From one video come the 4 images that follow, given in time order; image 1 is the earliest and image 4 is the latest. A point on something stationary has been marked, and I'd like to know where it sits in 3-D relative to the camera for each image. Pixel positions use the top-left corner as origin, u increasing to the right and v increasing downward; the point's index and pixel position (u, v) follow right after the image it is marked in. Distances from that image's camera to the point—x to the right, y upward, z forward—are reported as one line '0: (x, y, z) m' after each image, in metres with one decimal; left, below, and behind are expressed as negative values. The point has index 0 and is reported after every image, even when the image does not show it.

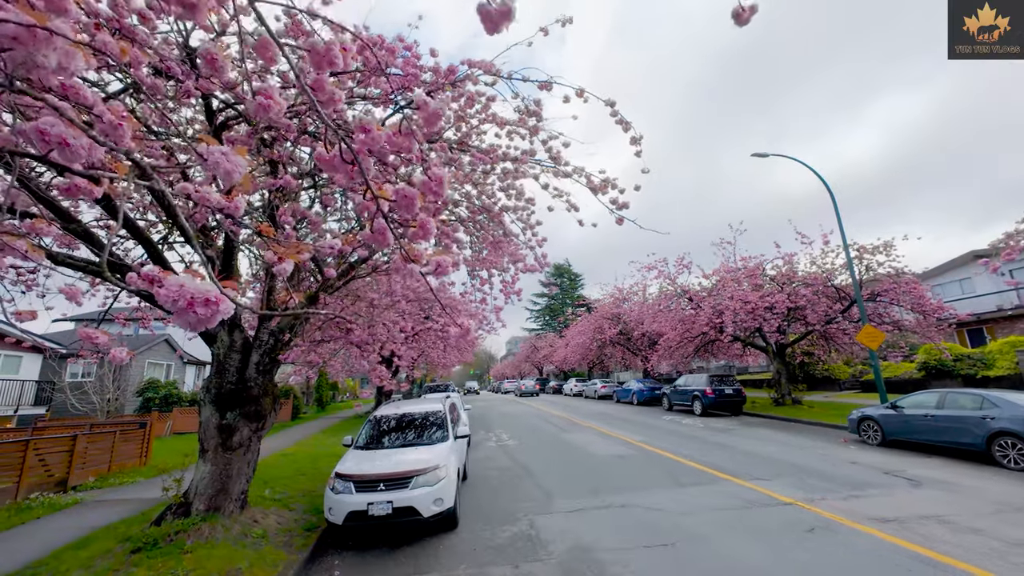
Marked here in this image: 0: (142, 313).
0: (-11.0, -0.8, +12.5) m
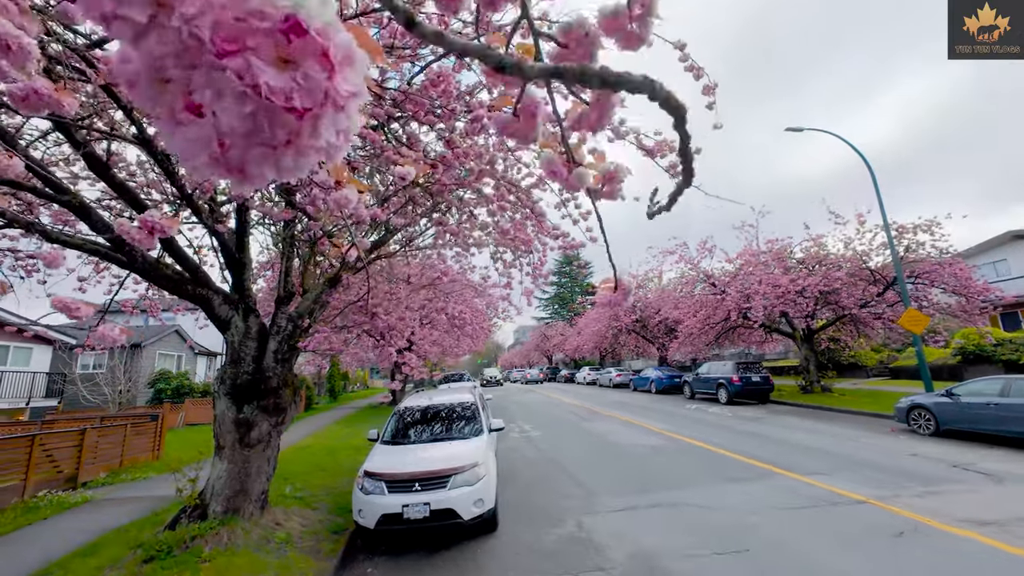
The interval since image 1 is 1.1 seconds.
0: (-10.3, -0.4, +12.0) m
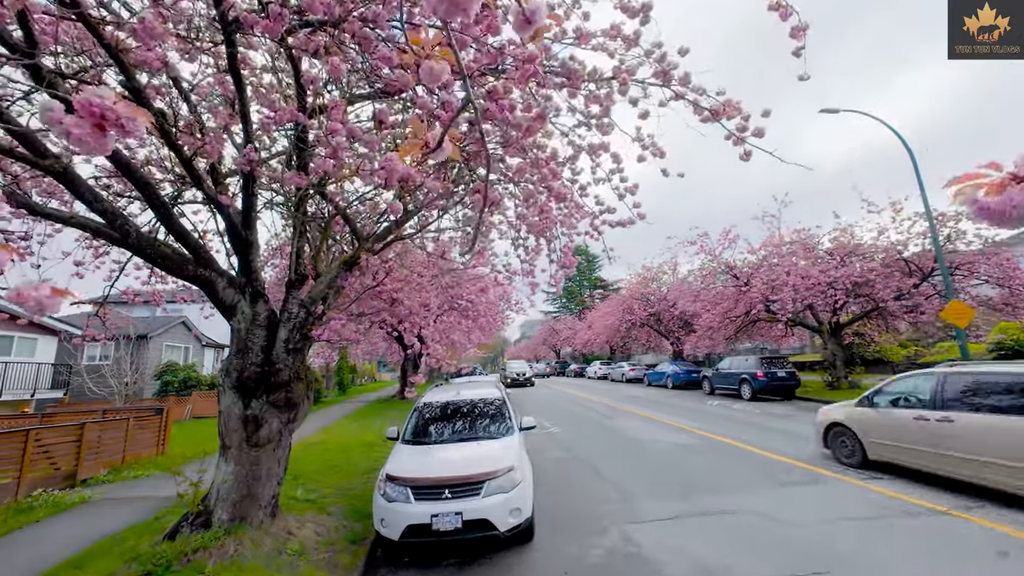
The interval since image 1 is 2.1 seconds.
0: (-9.8, -0.1, +11.5) m
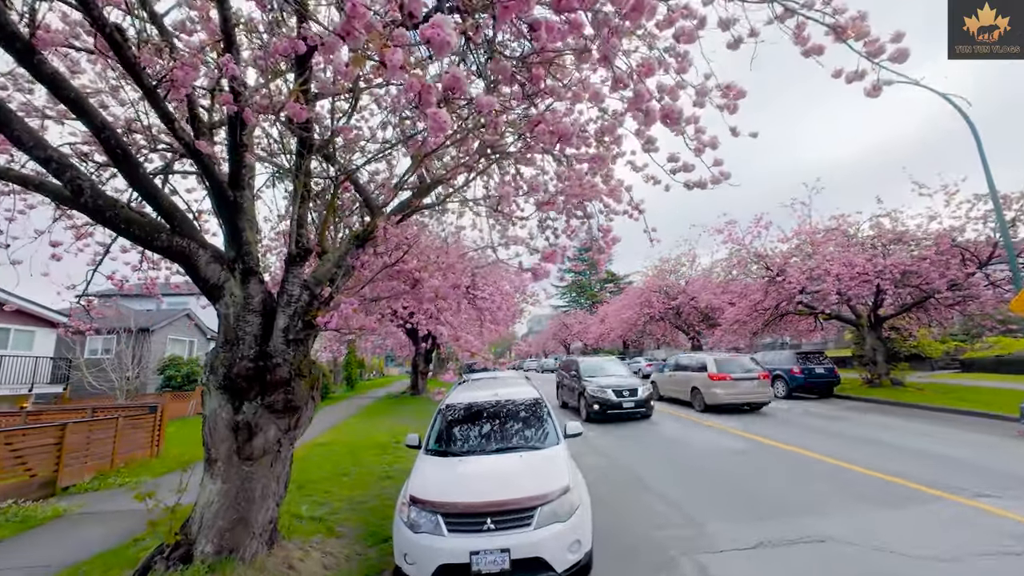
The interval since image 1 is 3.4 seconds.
0: (-9.1, +0.2, +10.6) m
